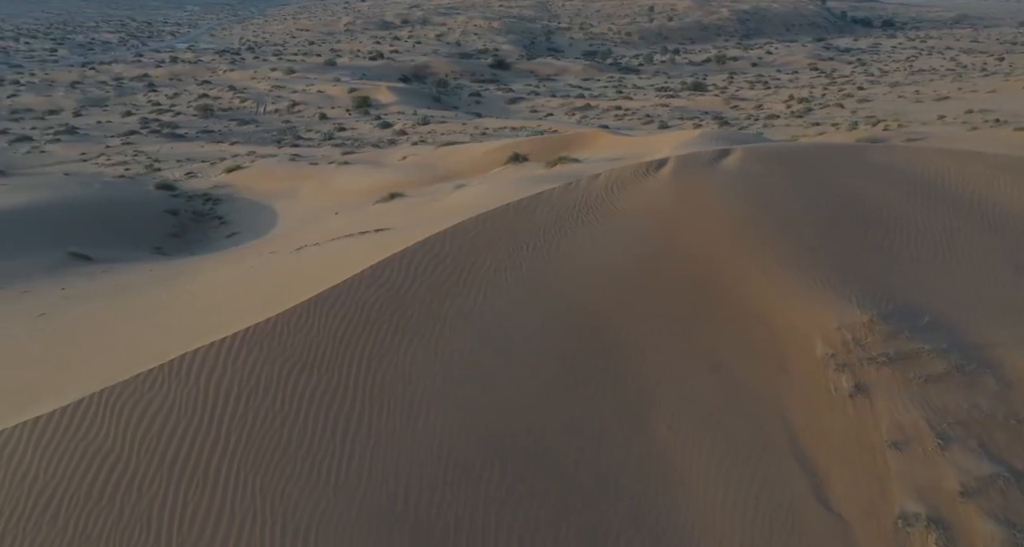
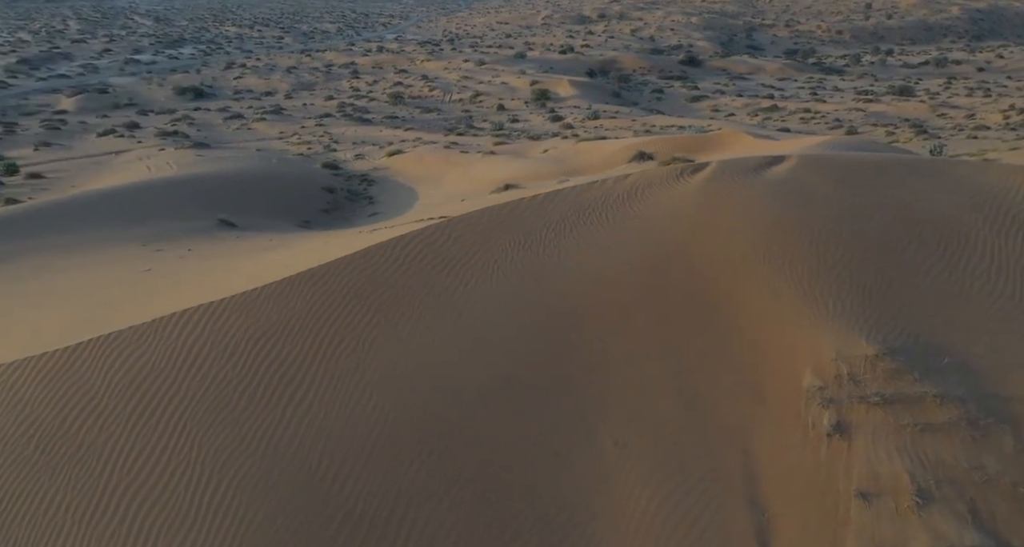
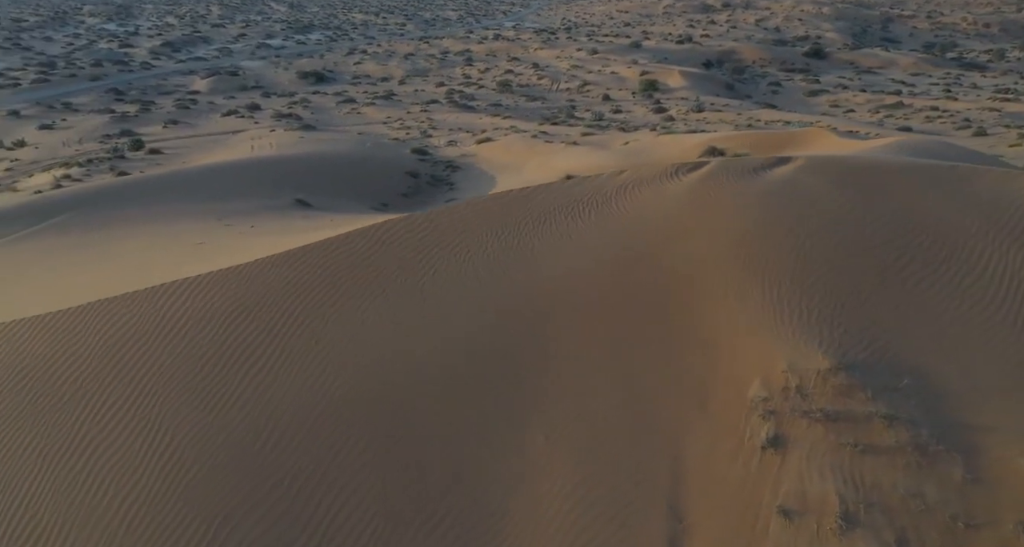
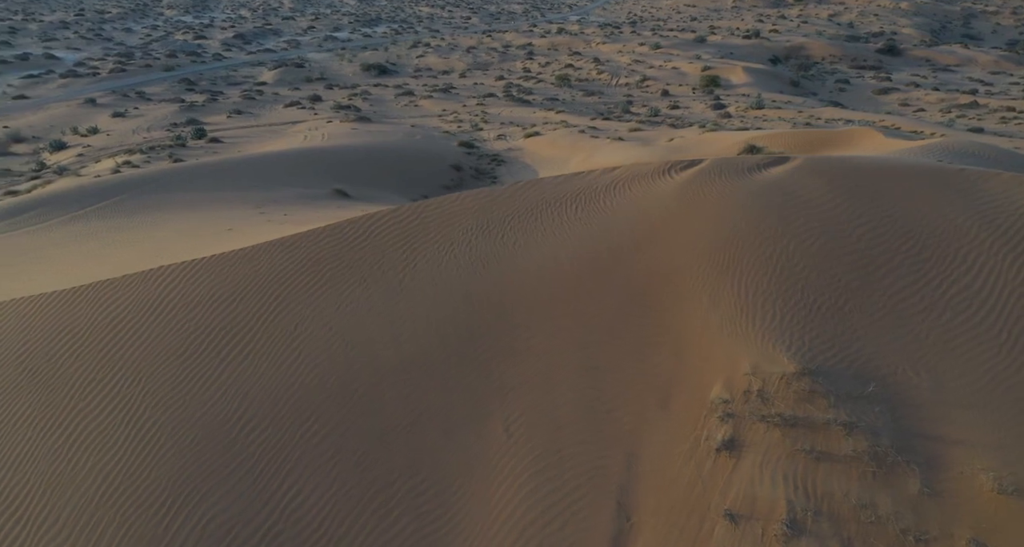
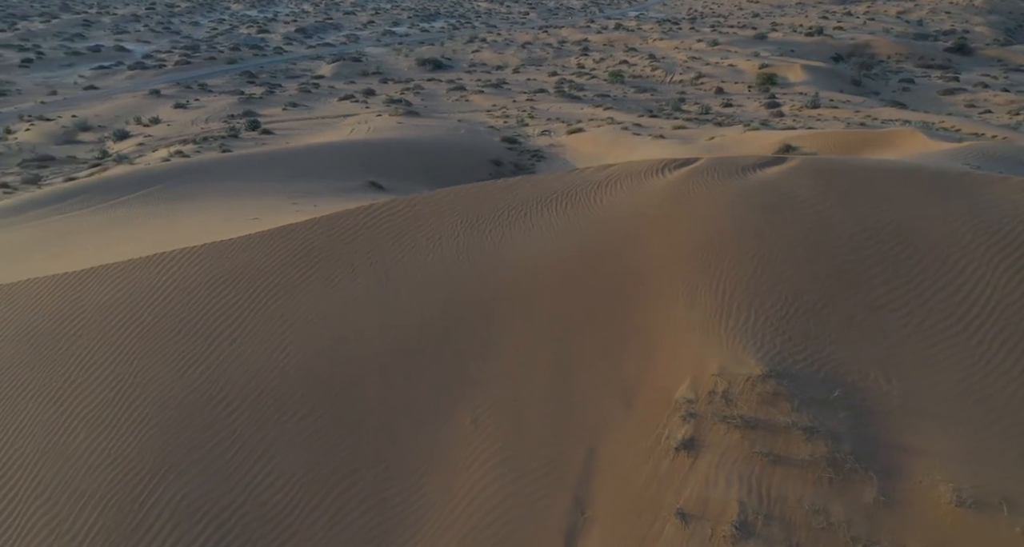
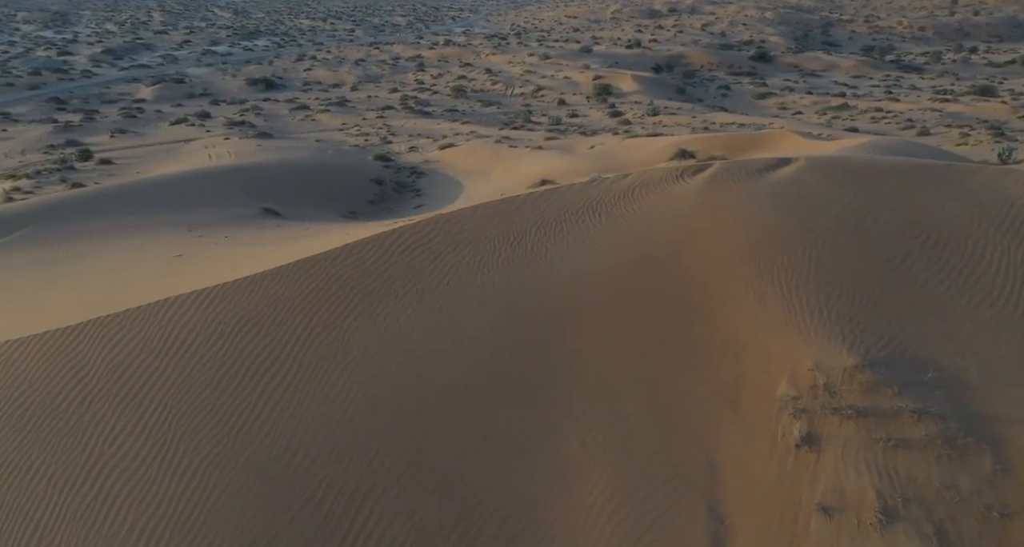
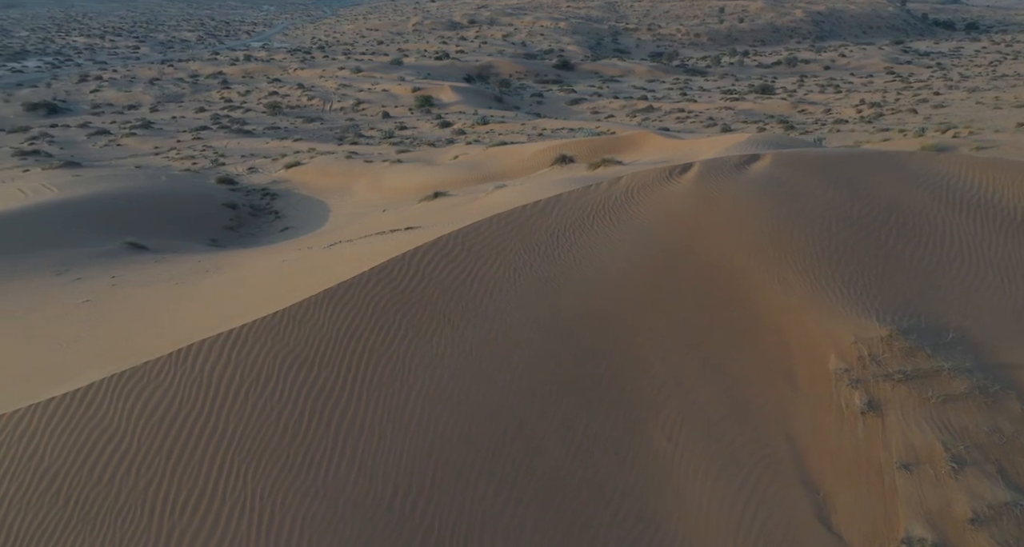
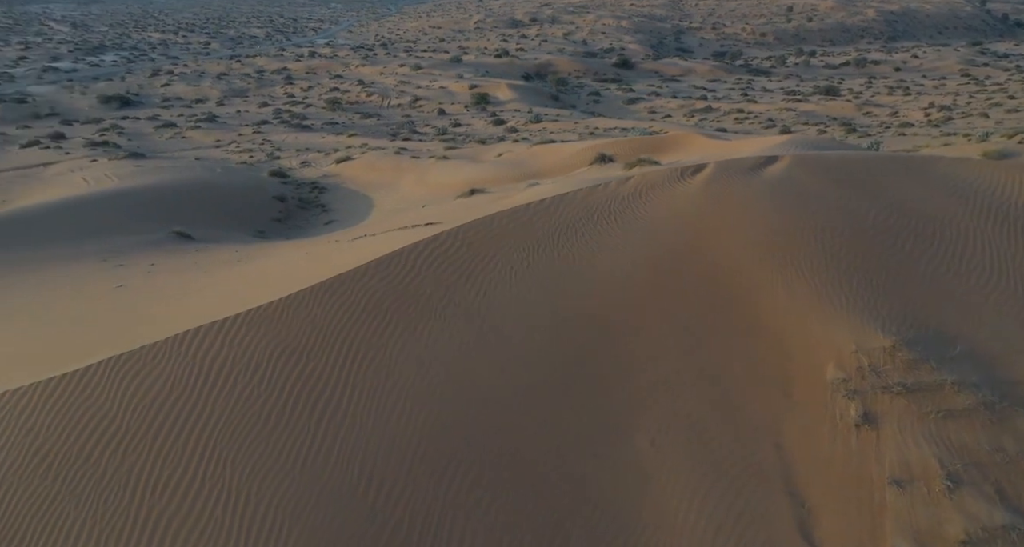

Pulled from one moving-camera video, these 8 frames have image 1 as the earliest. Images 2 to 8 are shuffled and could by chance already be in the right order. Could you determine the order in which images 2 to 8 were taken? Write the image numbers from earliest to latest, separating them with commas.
7, 8, 2, 6, 3, 4, 5
